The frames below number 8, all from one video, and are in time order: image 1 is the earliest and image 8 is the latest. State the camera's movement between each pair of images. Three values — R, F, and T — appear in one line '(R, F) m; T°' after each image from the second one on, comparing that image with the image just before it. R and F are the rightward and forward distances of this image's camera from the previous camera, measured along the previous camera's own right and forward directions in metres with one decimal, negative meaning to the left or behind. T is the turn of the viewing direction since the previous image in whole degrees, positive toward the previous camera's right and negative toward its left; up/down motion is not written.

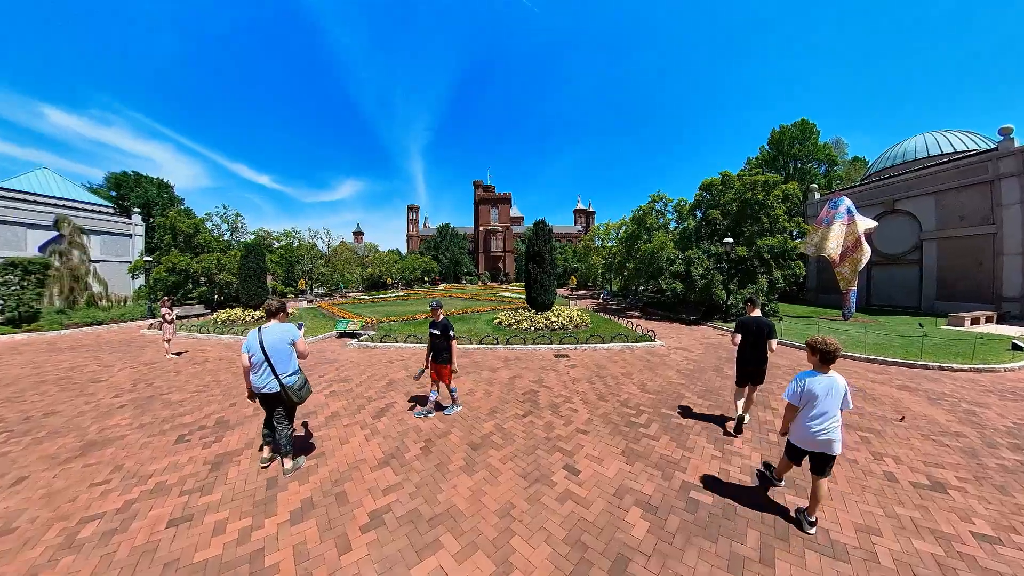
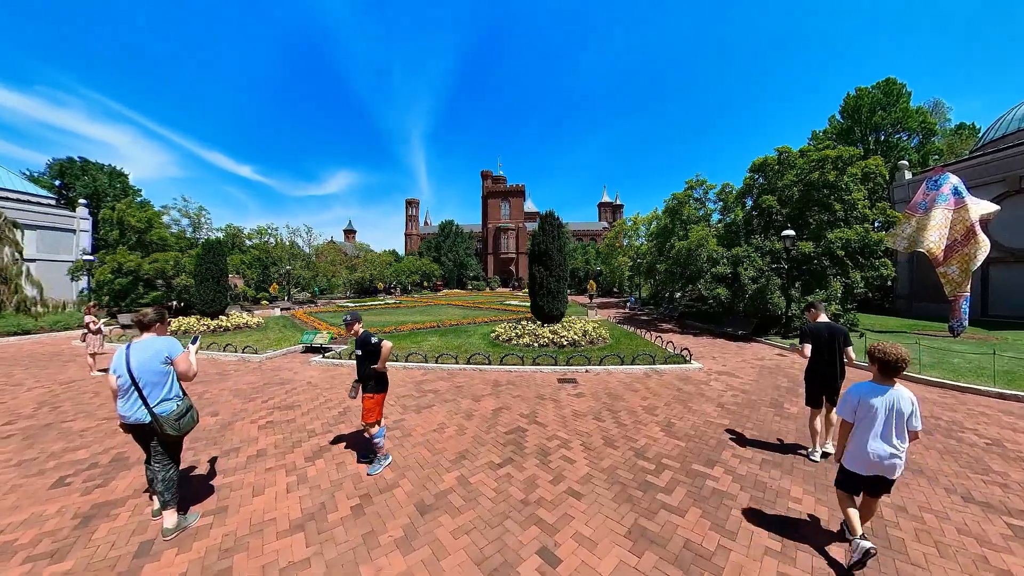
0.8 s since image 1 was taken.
(+1.4, +3.2) m; -6°
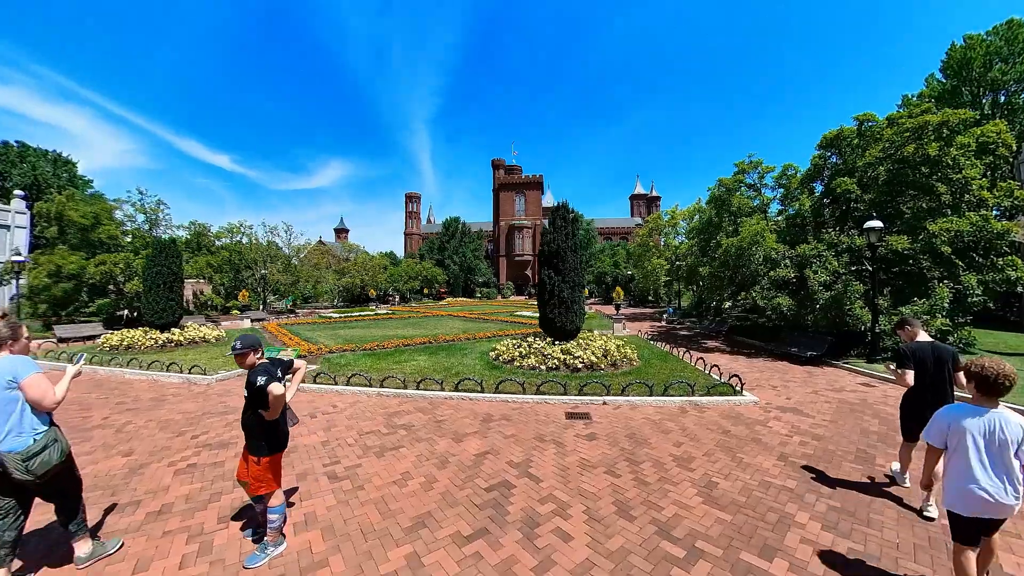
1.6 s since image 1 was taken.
(+0.8, +2.7) m; -5°
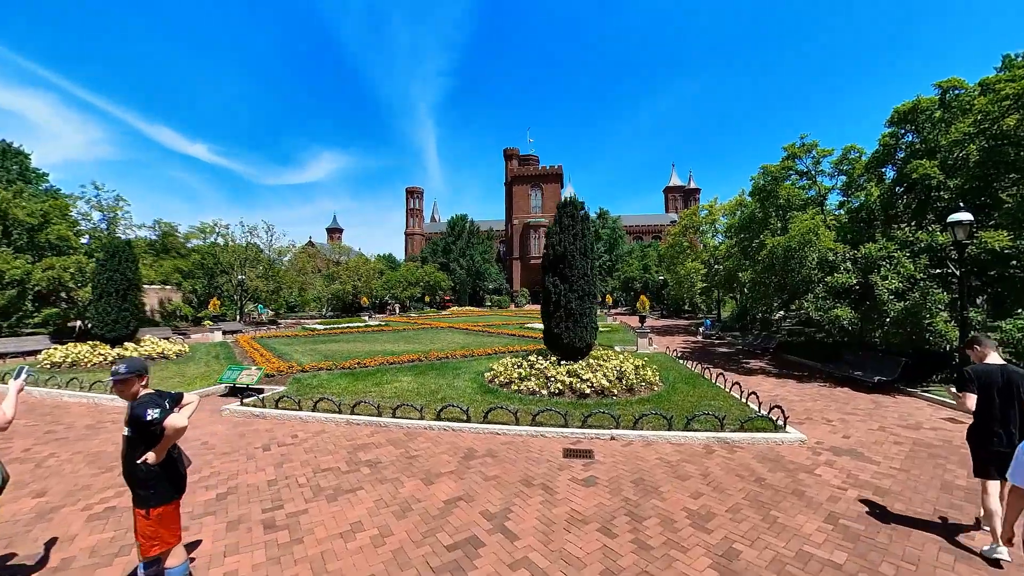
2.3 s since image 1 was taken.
(+0.5, +1.9) m; -3°
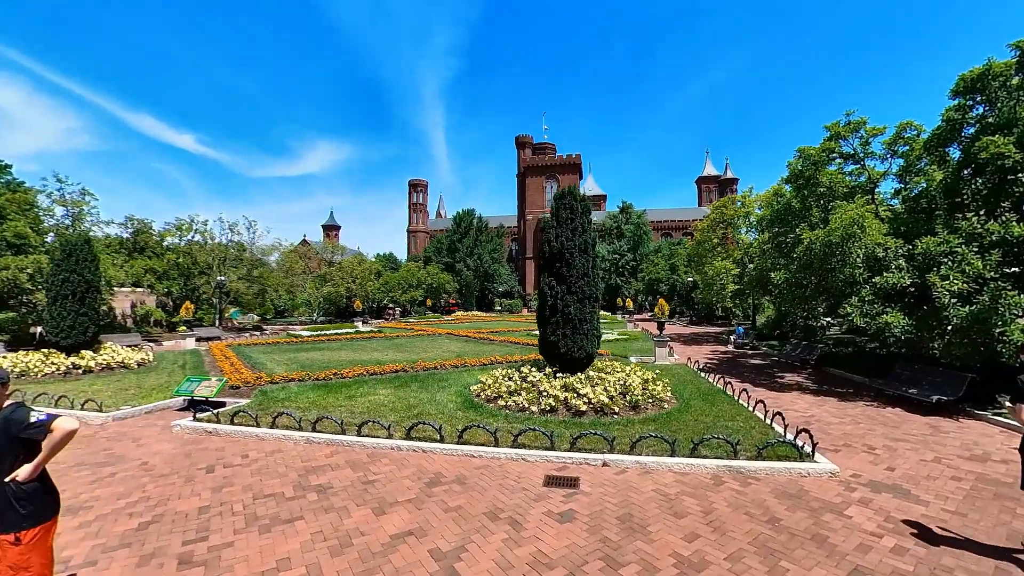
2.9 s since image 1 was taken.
(+0.5, +1.2) m; -3°
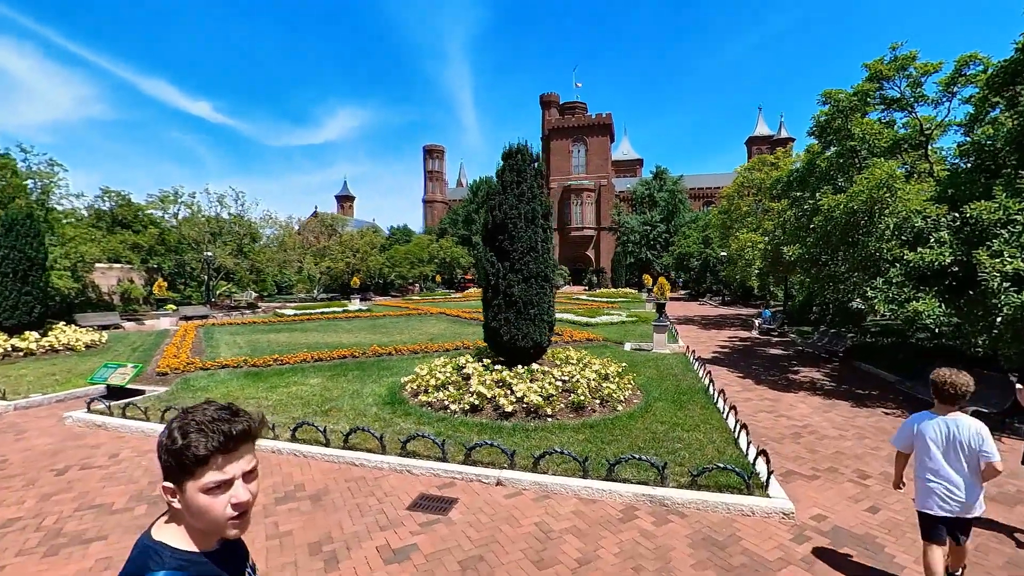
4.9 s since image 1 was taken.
(+1.4, +1.1) m; -7°
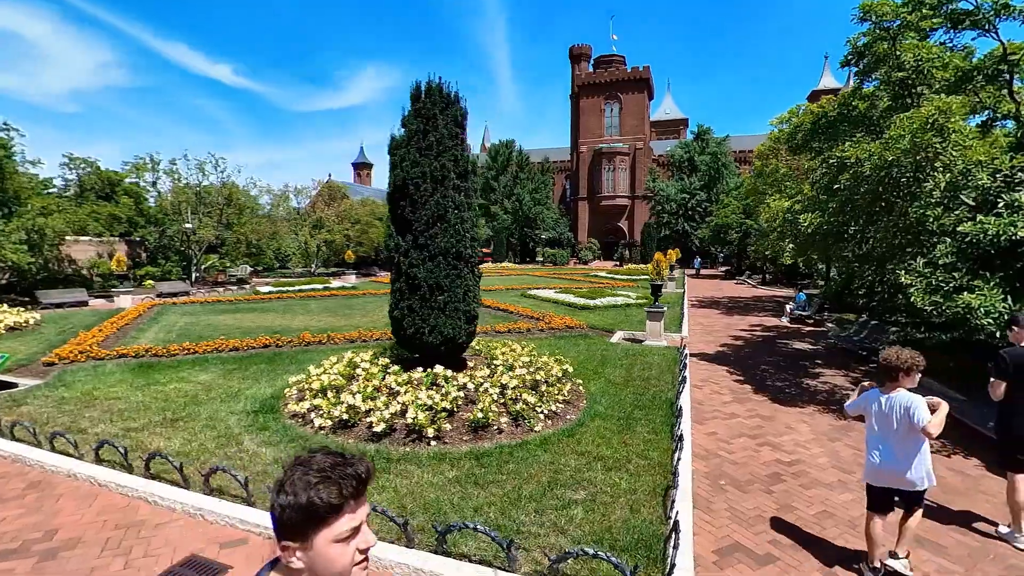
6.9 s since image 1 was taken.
(+1.3, +1.5) m; -7°
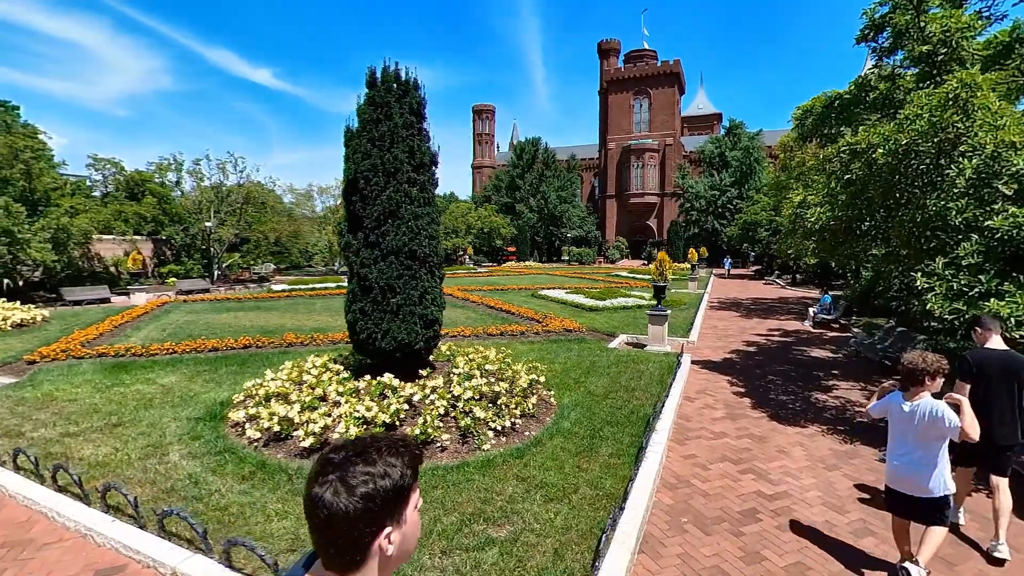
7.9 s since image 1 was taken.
(+0.7, +0.5) m; -5°
